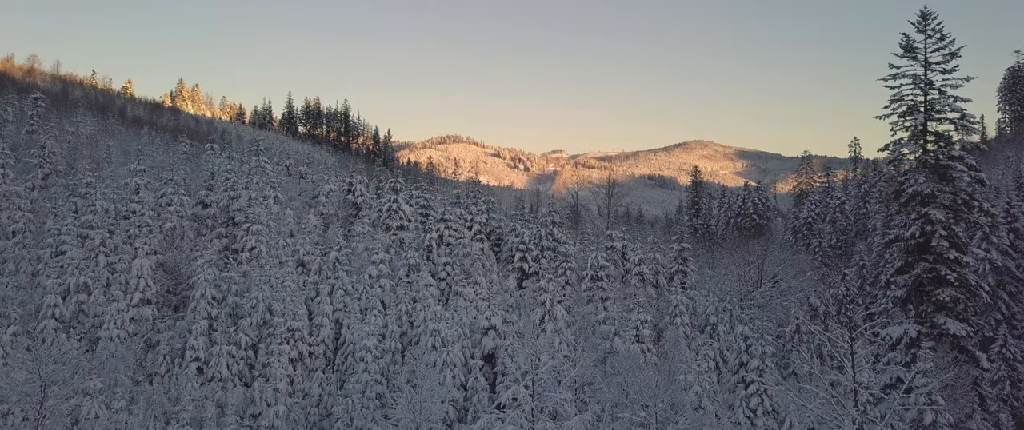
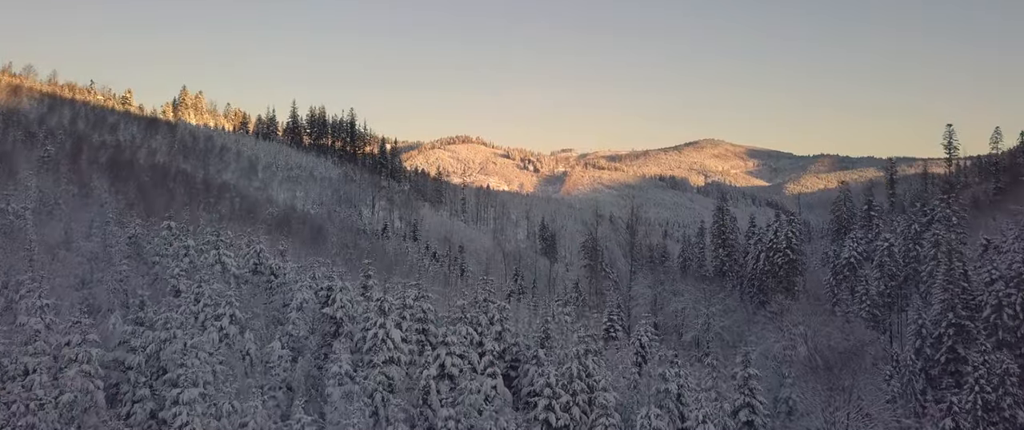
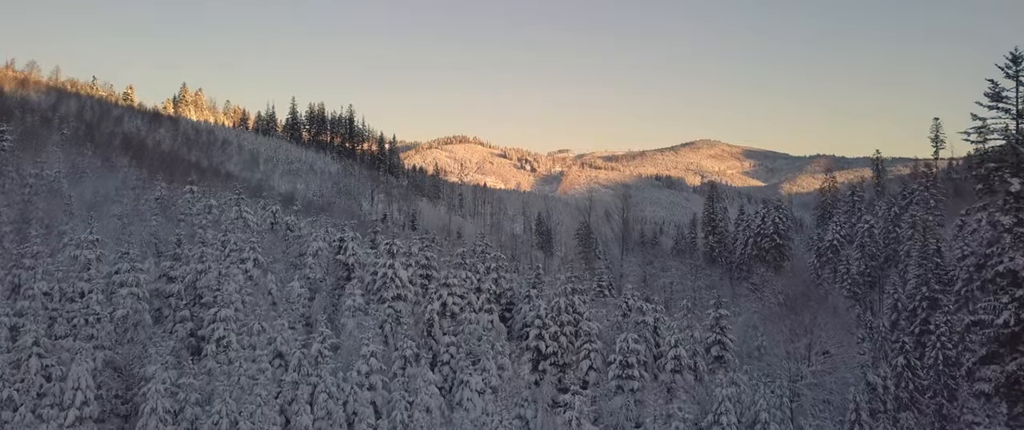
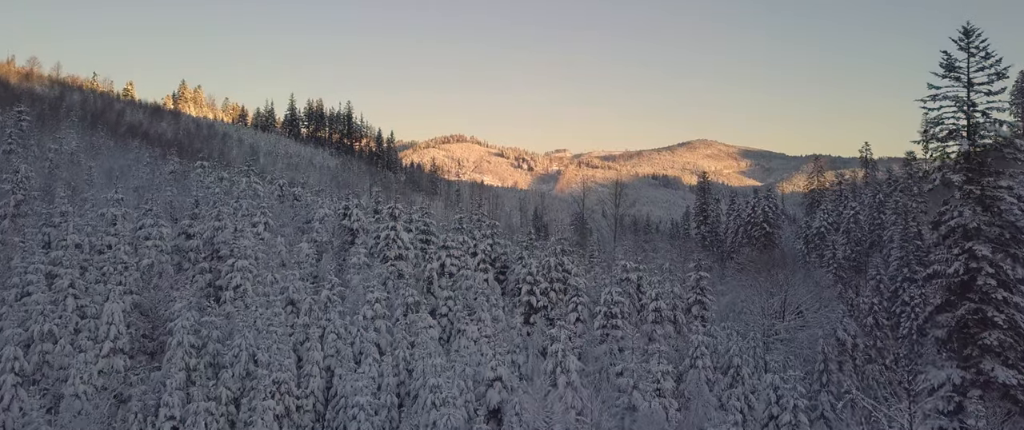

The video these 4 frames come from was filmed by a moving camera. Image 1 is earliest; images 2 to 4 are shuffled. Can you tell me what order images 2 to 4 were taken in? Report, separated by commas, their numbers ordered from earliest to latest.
4, 3, 2
